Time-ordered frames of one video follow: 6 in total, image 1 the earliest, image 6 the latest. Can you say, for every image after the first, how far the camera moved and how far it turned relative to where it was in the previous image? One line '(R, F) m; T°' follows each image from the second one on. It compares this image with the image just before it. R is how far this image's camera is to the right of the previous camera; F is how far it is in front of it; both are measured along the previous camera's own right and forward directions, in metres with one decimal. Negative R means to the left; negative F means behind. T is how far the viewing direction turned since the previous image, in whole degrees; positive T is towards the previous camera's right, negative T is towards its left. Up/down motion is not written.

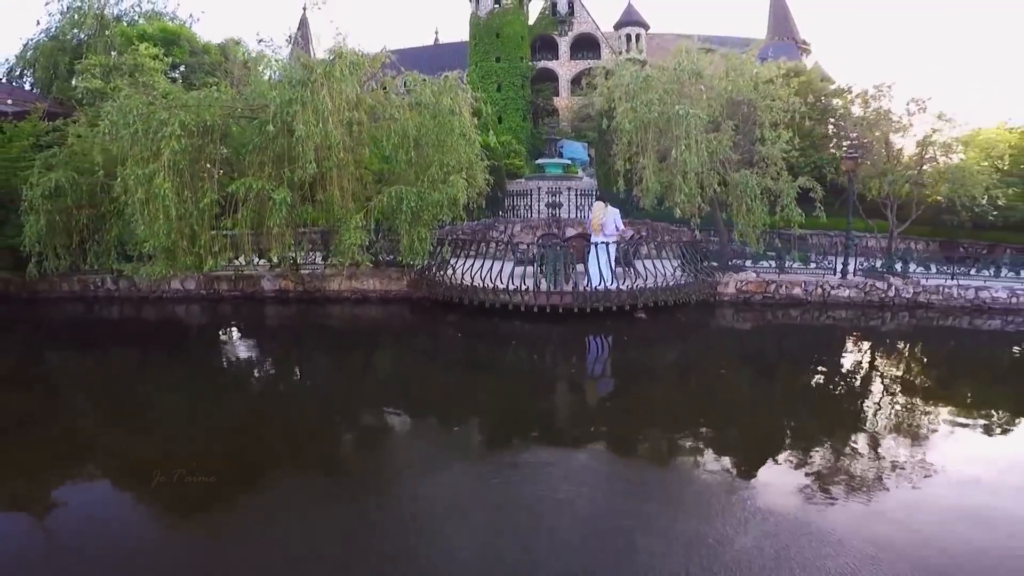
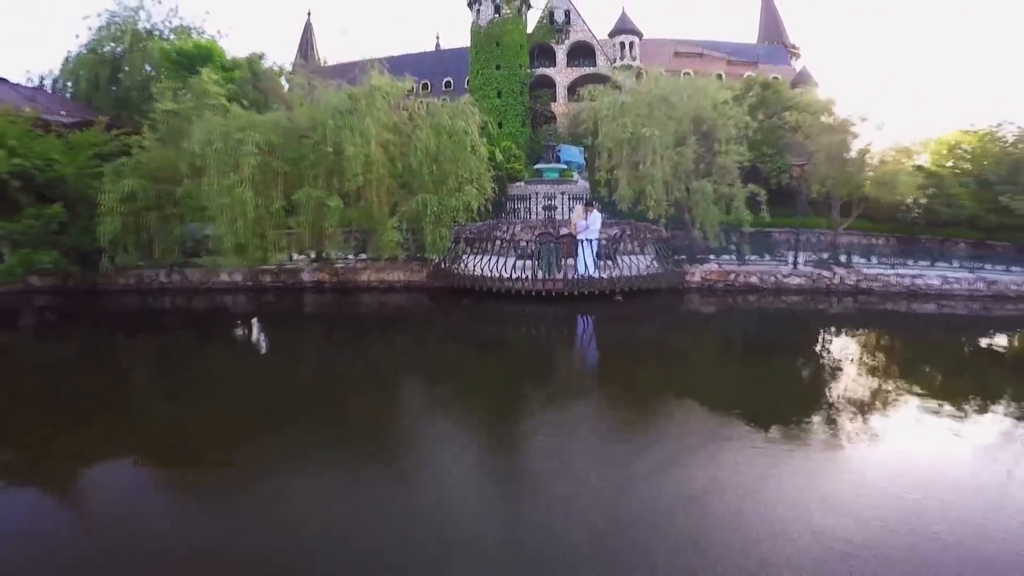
(0.0, -1.8) m; 0°
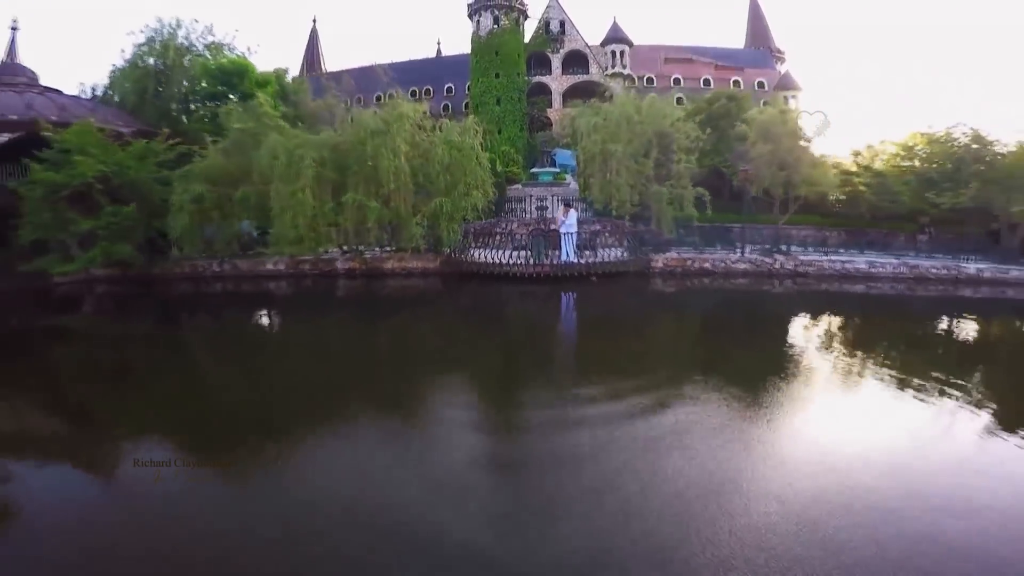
(+0.1, -2.6) m; 0°
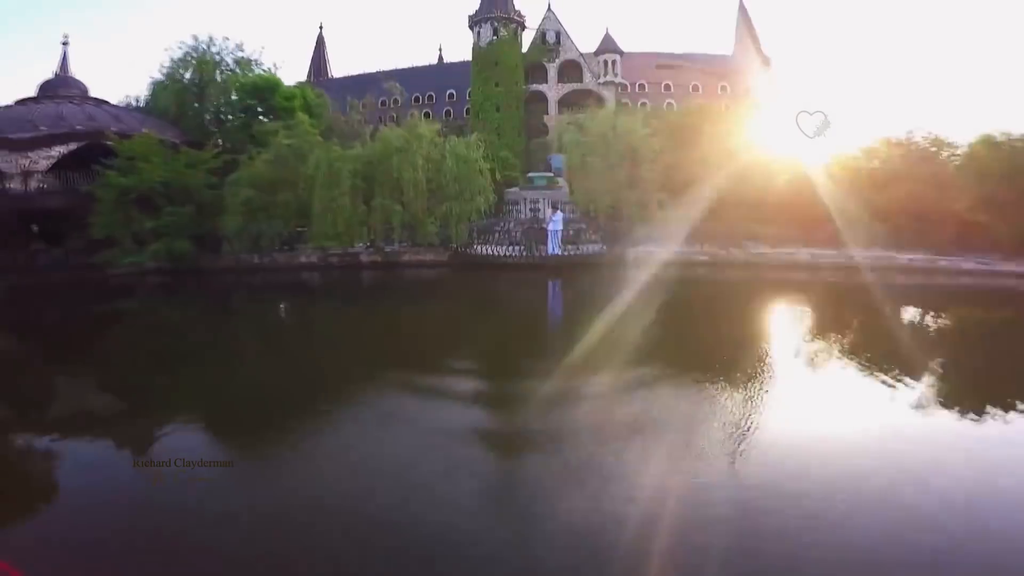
(+0.1, -2.8) m; 0°
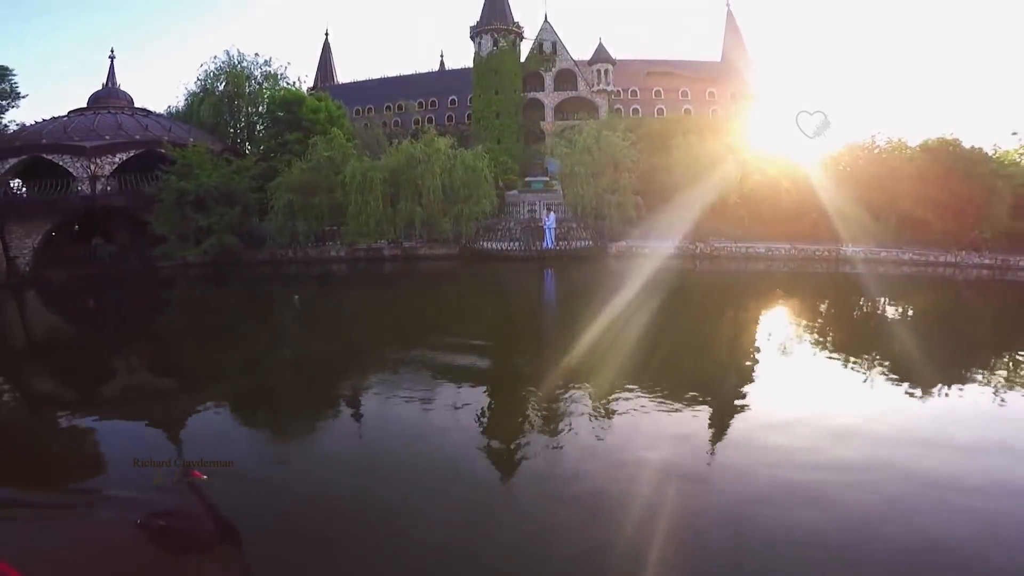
(-0.1, -3.0) m; 0°
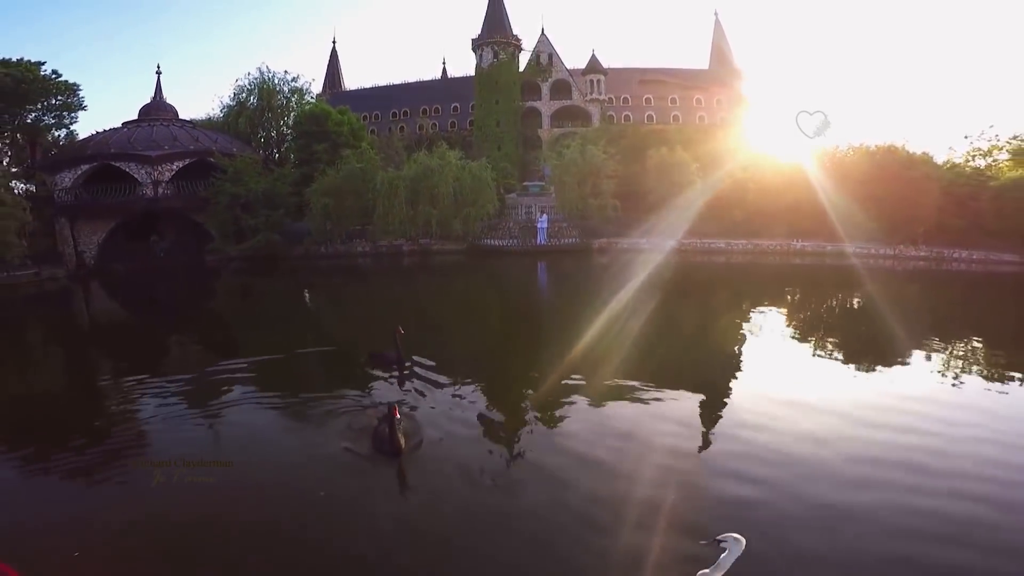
(0.0, -3.8) m; 0°
